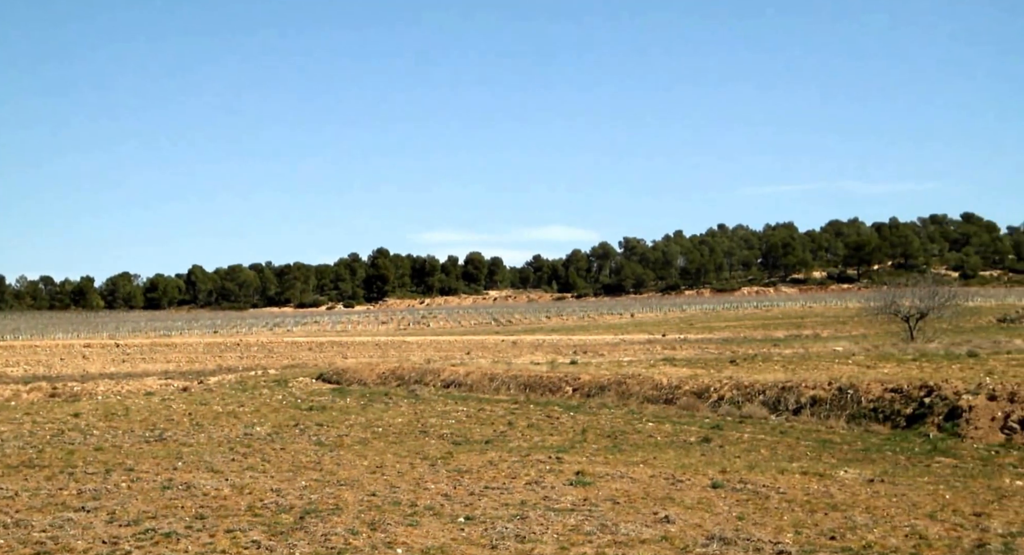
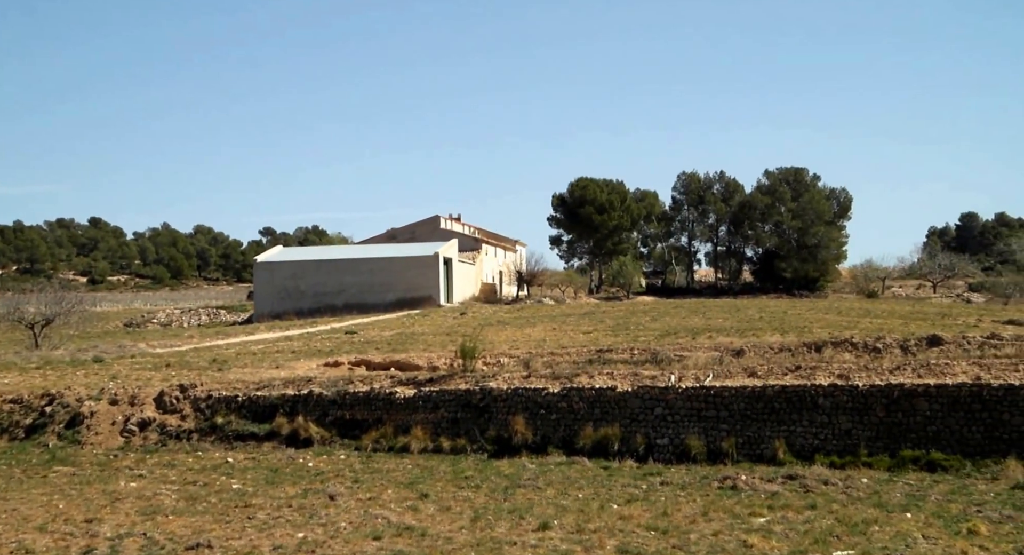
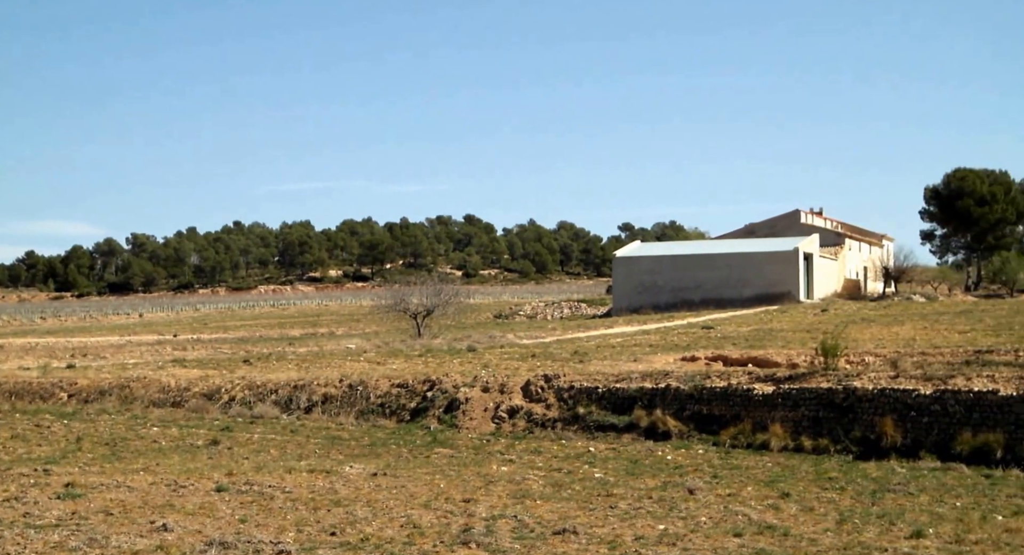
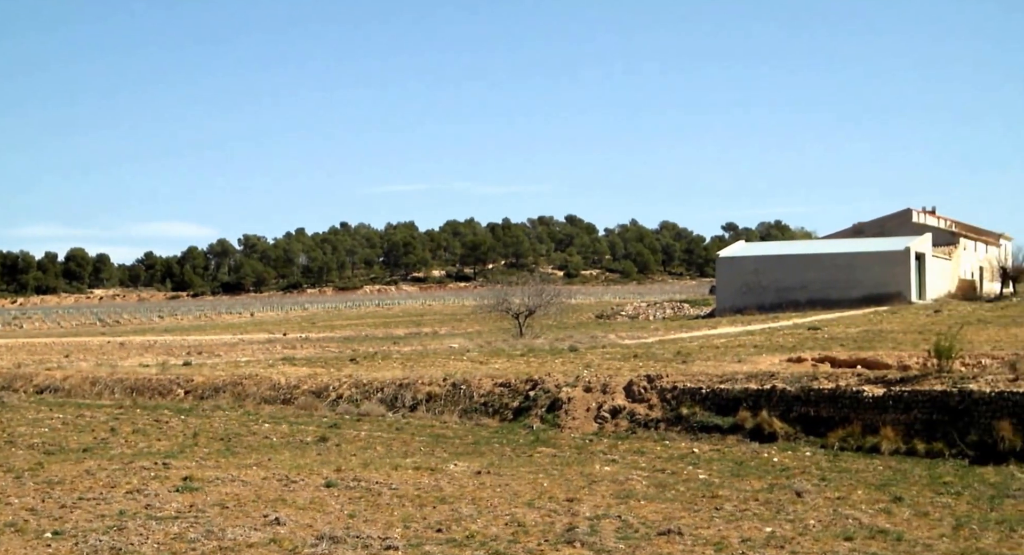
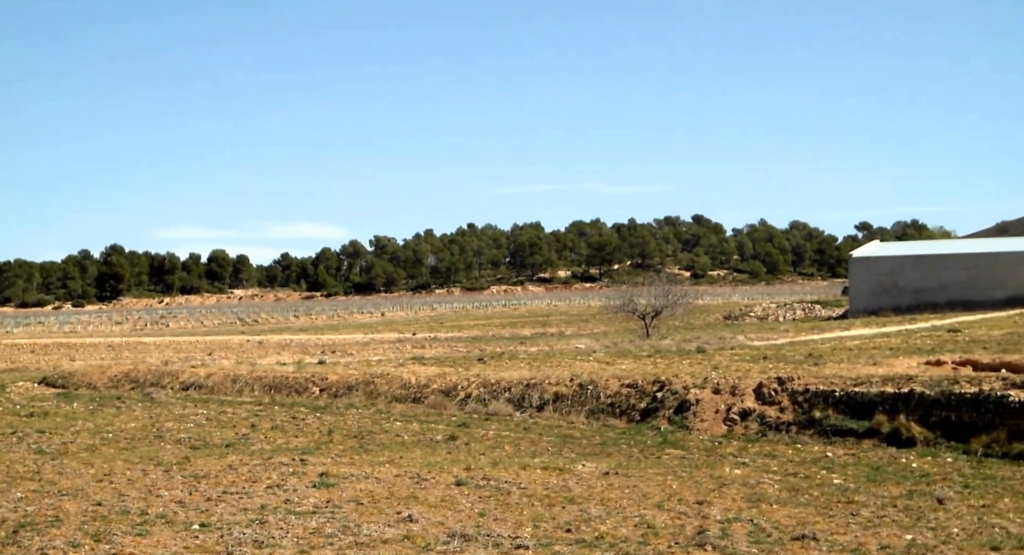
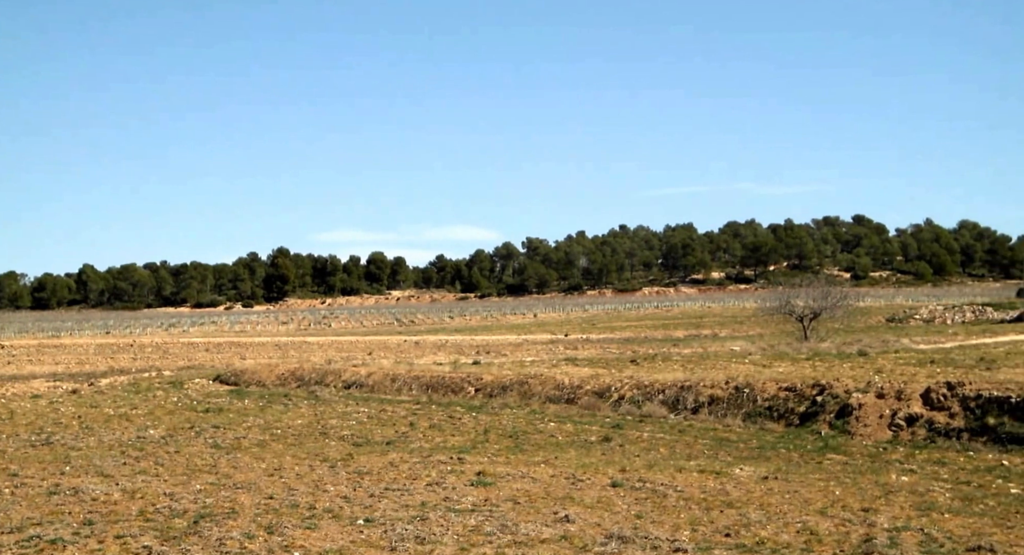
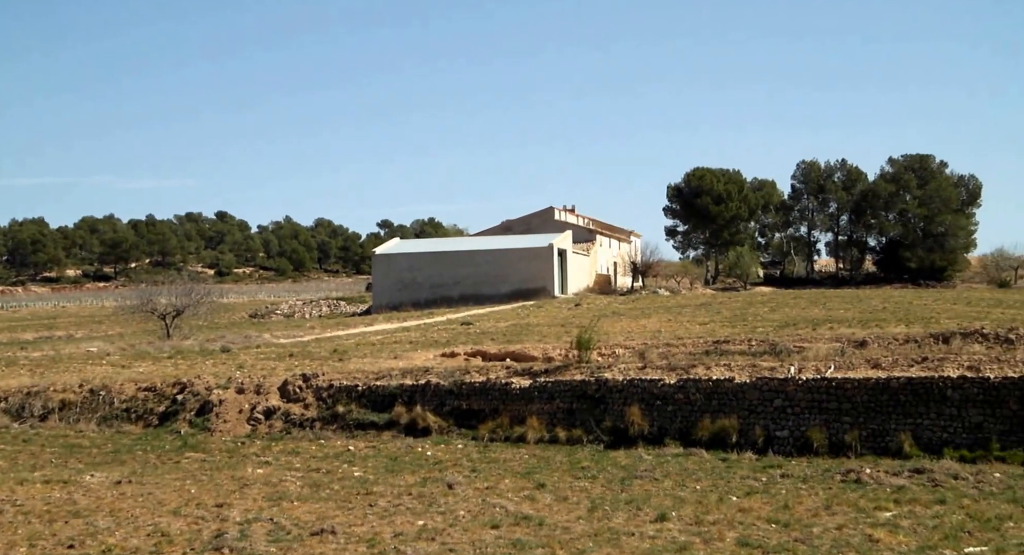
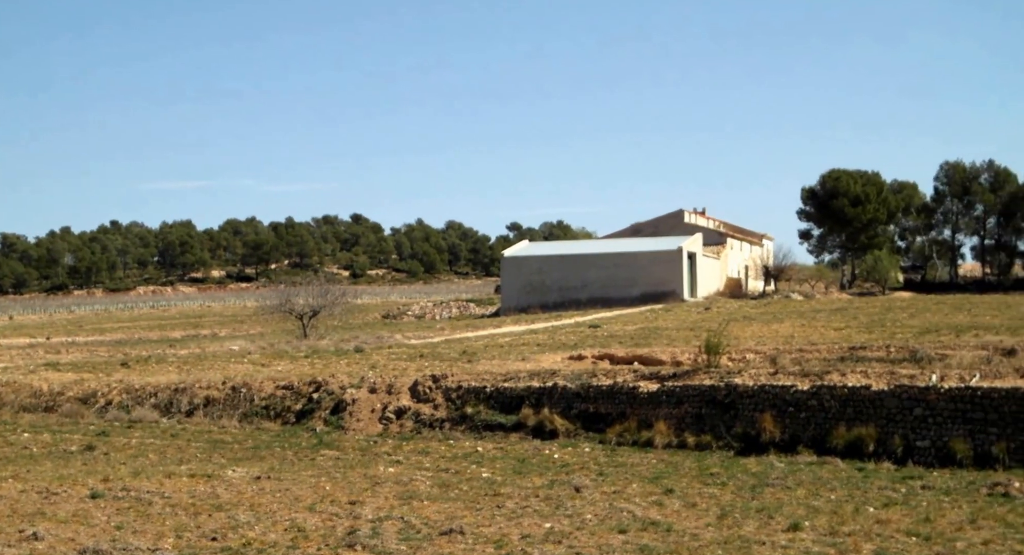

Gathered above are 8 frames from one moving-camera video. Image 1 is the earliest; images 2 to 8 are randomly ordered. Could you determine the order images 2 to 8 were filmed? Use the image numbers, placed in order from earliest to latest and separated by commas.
6, 5, 4, 3, 8, 7, 2
